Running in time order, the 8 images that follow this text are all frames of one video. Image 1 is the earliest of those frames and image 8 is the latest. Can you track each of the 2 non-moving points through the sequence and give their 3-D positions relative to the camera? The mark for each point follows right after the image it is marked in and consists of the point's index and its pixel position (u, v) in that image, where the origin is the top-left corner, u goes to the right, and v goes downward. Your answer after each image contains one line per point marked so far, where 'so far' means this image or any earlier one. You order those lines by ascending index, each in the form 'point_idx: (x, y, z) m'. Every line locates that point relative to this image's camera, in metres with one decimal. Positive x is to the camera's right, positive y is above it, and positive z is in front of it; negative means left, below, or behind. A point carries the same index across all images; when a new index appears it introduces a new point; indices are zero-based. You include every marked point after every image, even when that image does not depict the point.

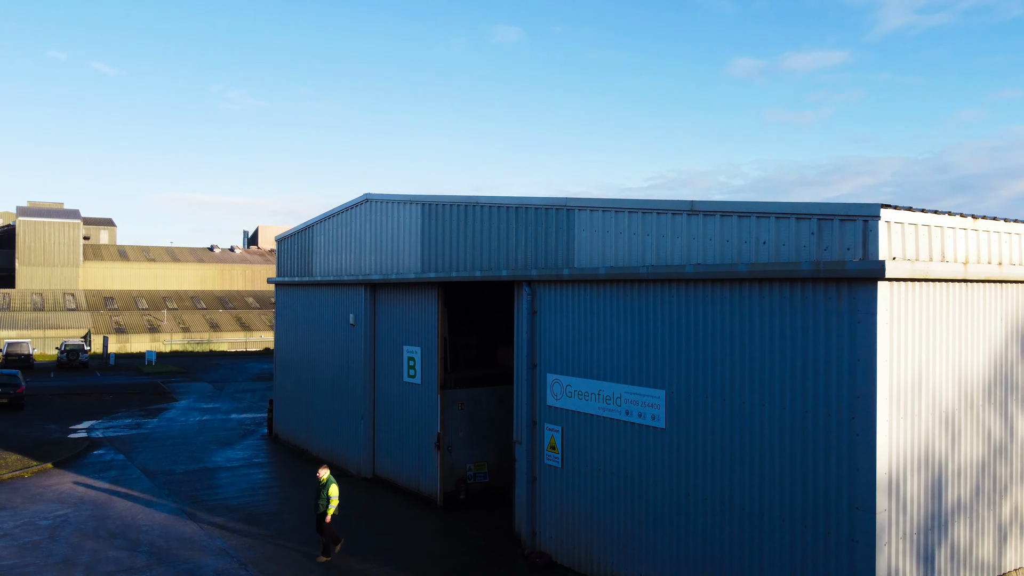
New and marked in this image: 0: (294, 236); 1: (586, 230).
0: (-4.2, +1.0, +13.5) m
1: (+0.8, +0.6, +7.2) m
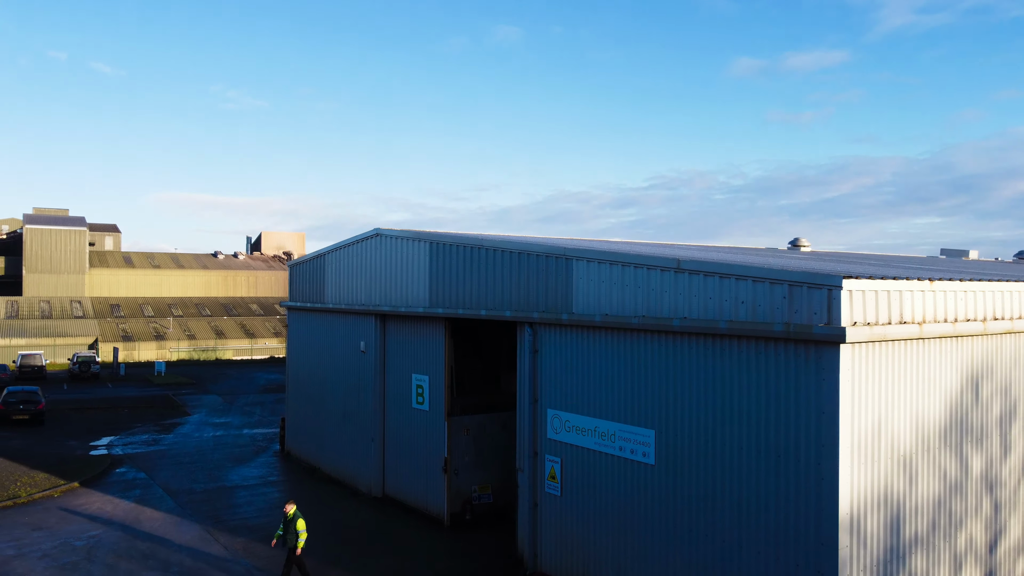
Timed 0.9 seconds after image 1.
0: (-4.1, +0.5, +14.1) m
1: (+0.8, +0.1, +7.8) m
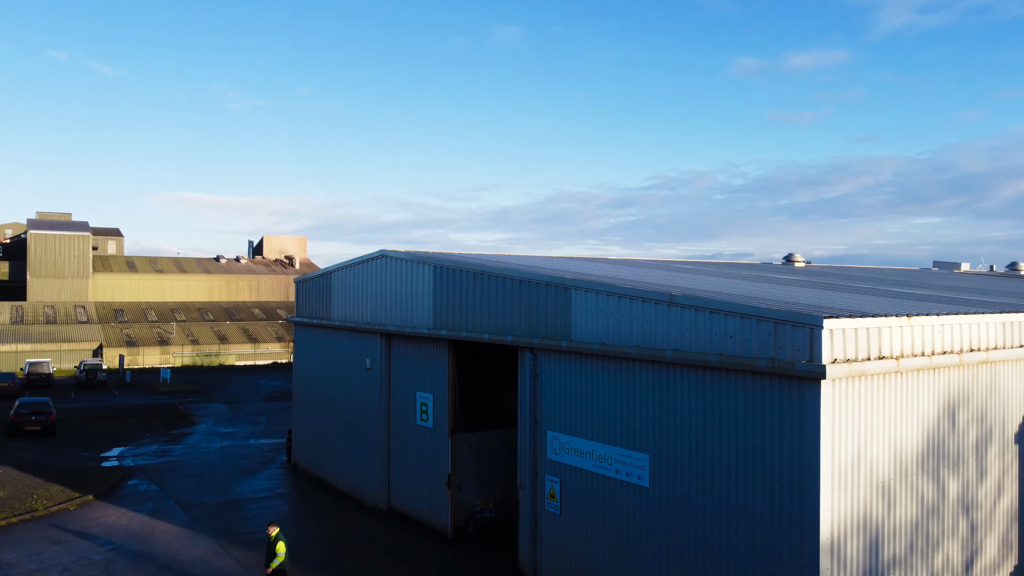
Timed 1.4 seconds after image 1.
0: (-4.1, +0.2, +14.5) m
1: (+0.8, -0.2, +8.2) m
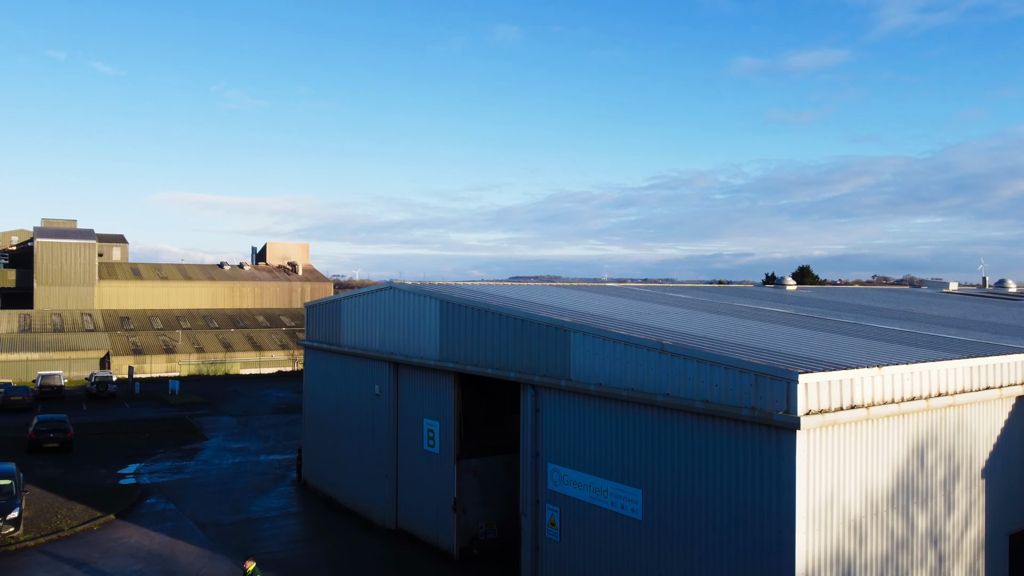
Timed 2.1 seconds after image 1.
0: (-4.1, -0.4, +15.1) m
1: (+0.9, -0.8, +8.8) m
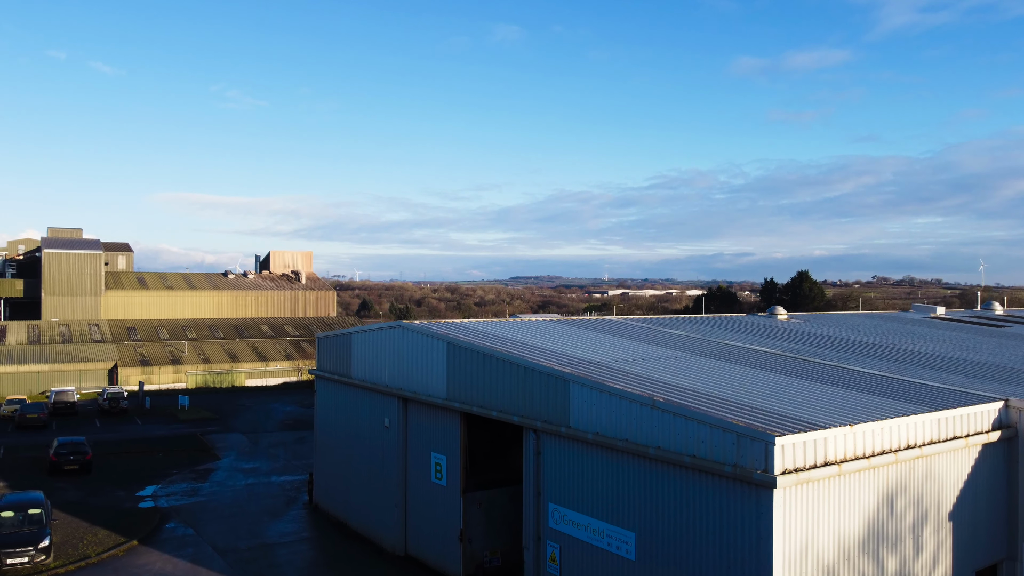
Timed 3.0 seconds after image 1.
0: (-4.0, -1.1, +15.8) m
1: (+0.9, -1.5, +9.5) m
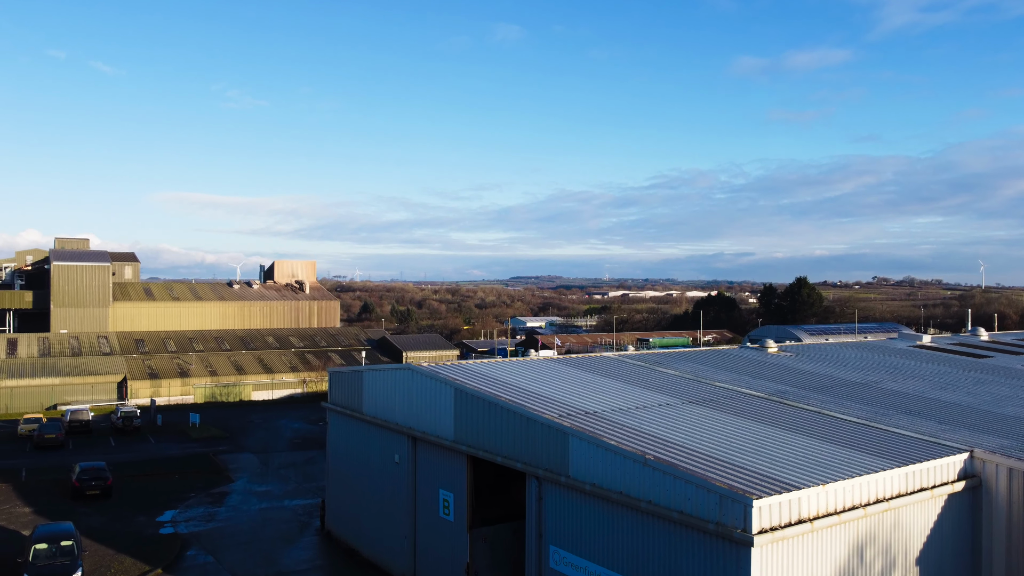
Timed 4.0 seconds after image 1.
0: (-4.0, -2.0, +16.7) m
1: (+1.0, -2.4, +10.4) m
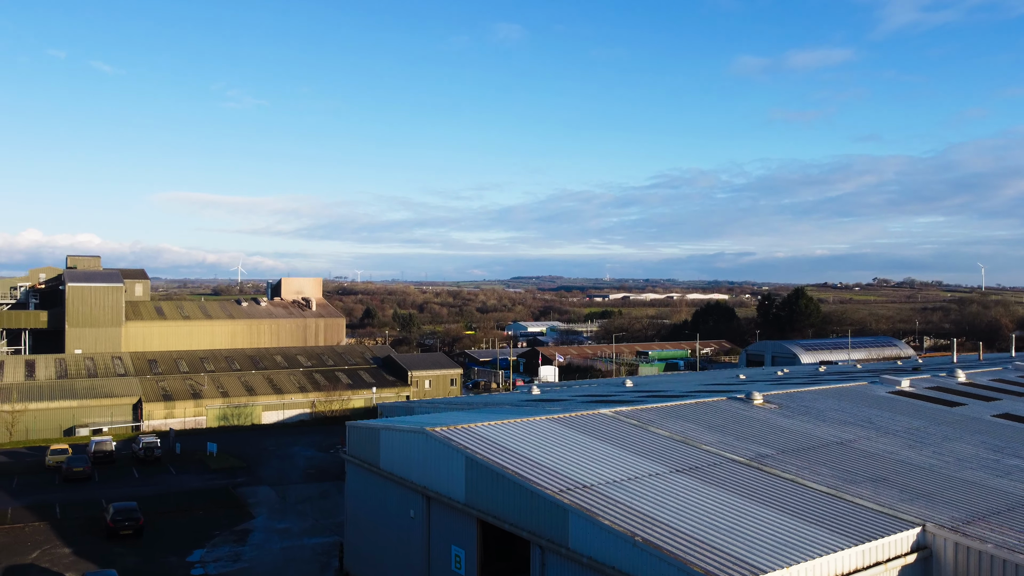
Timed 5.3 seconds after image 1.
0: (-3.8, -3.6, +18.1) m
1: (+1.1, -4.0, +11.8) m
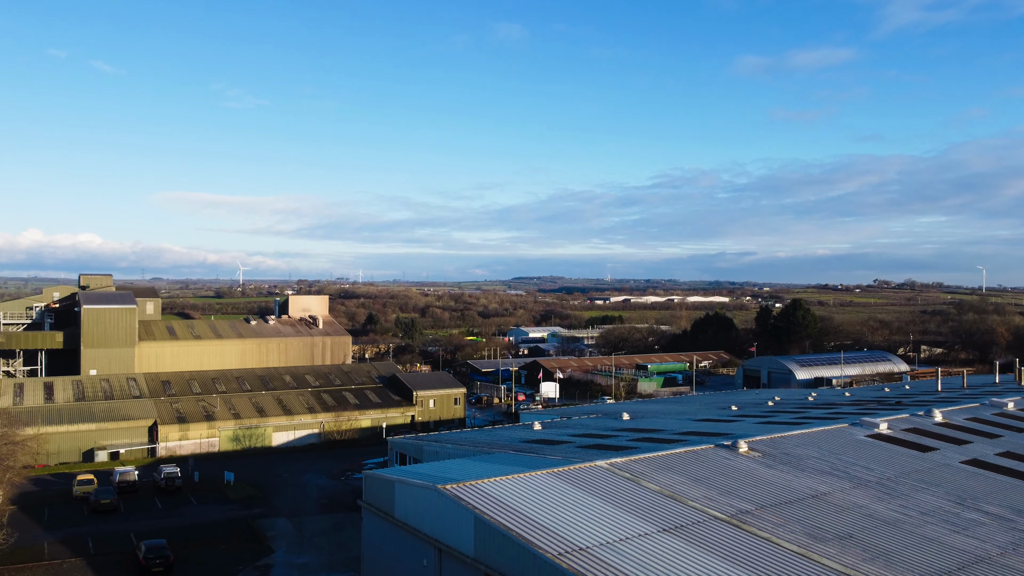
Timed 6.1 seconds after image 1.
0: (-3.7, -5.3, +19.7) m
1: (+1.2, -5.7, +13.4) m
